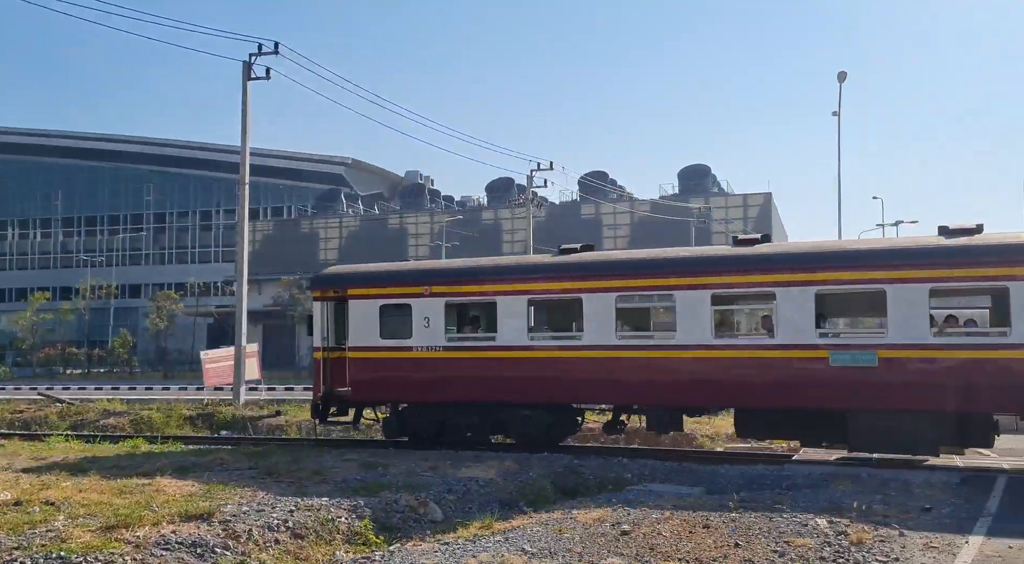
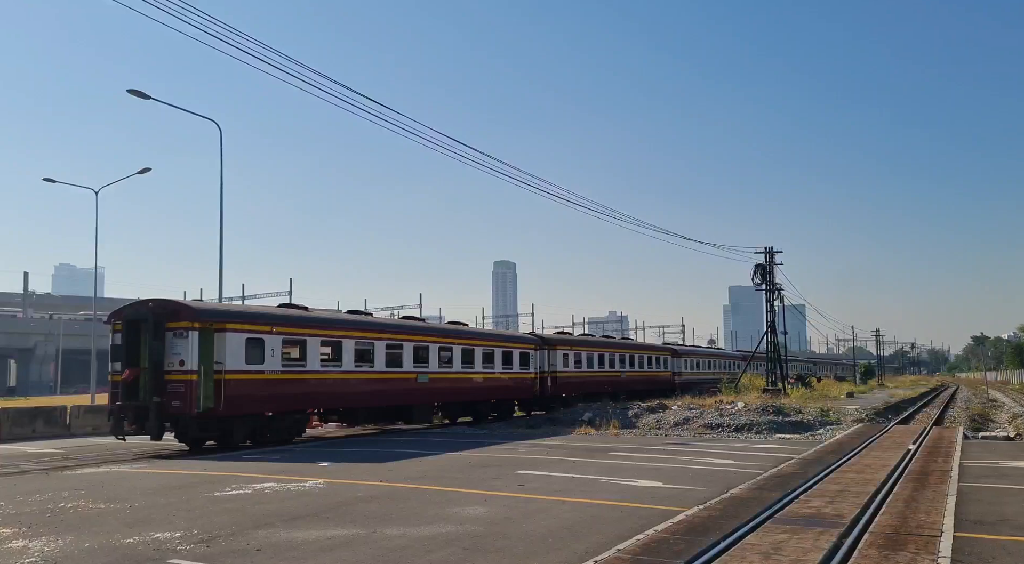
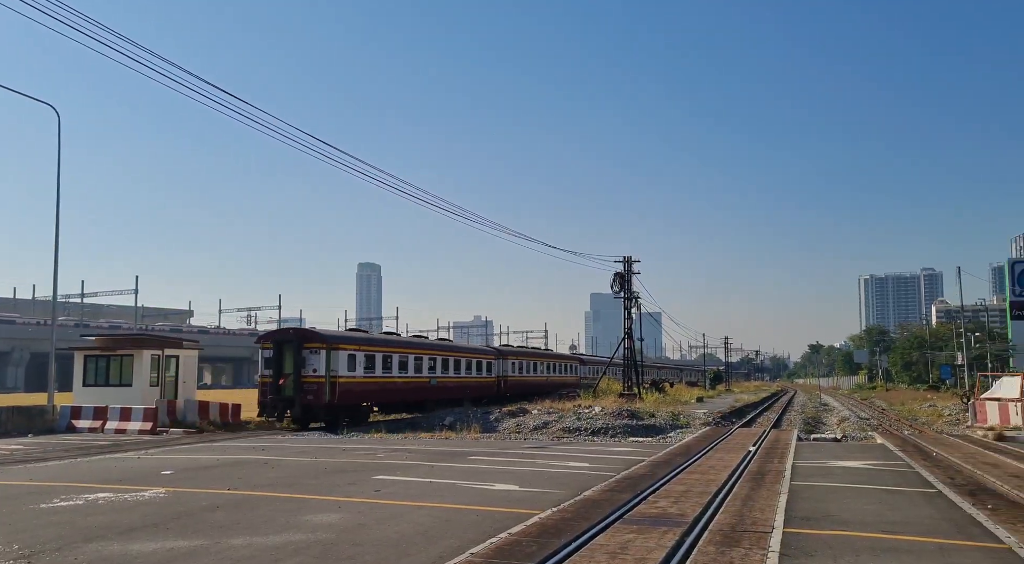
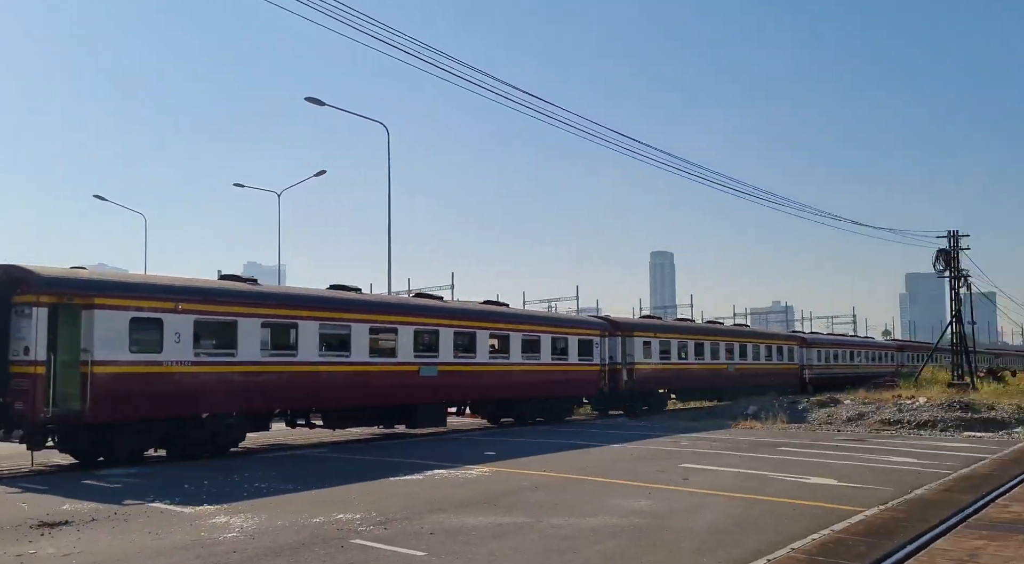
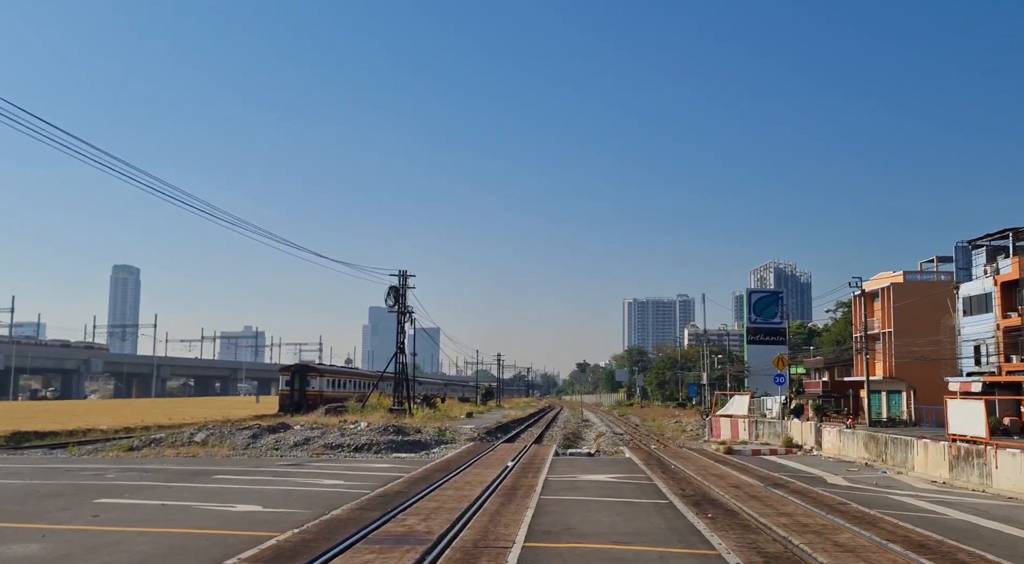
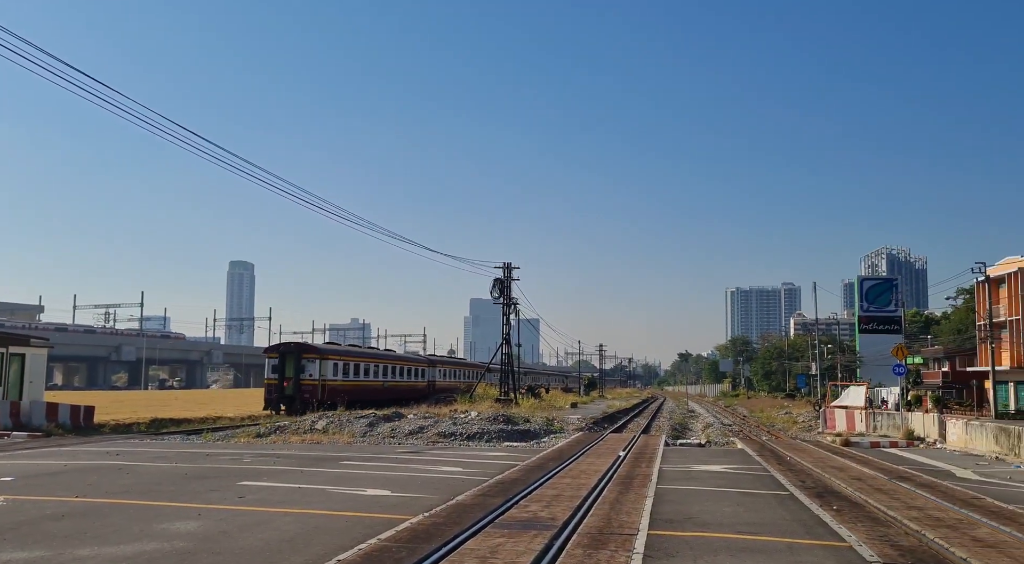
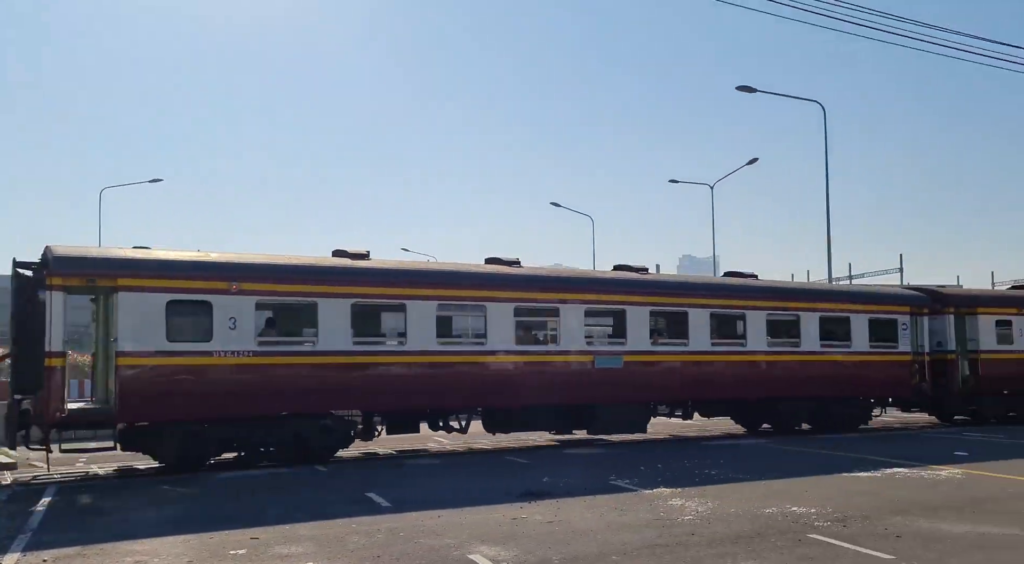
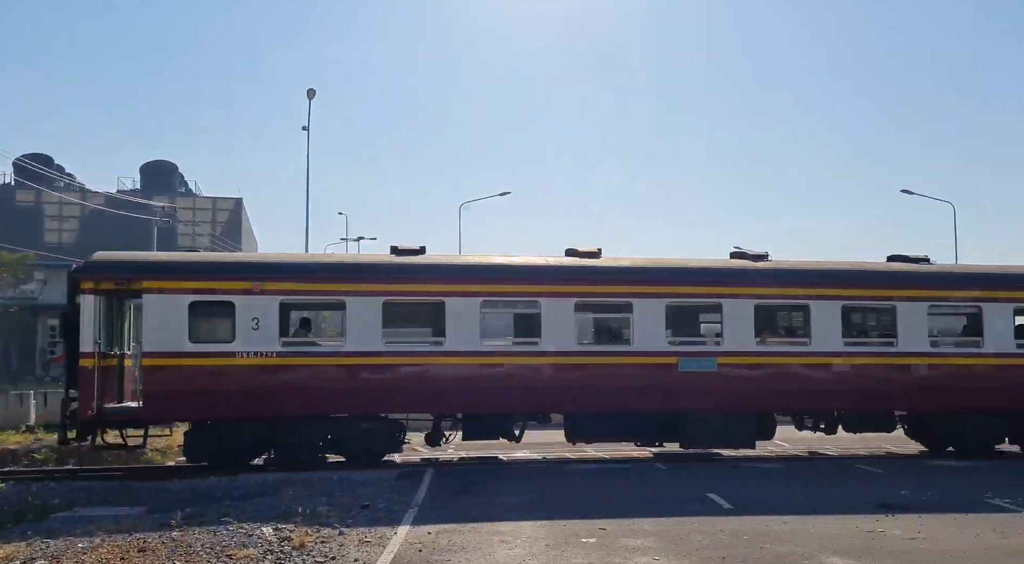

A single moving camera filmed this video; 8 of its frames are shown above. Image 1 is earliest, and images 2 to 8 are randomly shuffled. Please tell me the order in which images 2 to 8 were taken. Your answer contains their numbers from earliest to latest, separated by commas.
8, 7, 4, 2, 3, 6, 5
